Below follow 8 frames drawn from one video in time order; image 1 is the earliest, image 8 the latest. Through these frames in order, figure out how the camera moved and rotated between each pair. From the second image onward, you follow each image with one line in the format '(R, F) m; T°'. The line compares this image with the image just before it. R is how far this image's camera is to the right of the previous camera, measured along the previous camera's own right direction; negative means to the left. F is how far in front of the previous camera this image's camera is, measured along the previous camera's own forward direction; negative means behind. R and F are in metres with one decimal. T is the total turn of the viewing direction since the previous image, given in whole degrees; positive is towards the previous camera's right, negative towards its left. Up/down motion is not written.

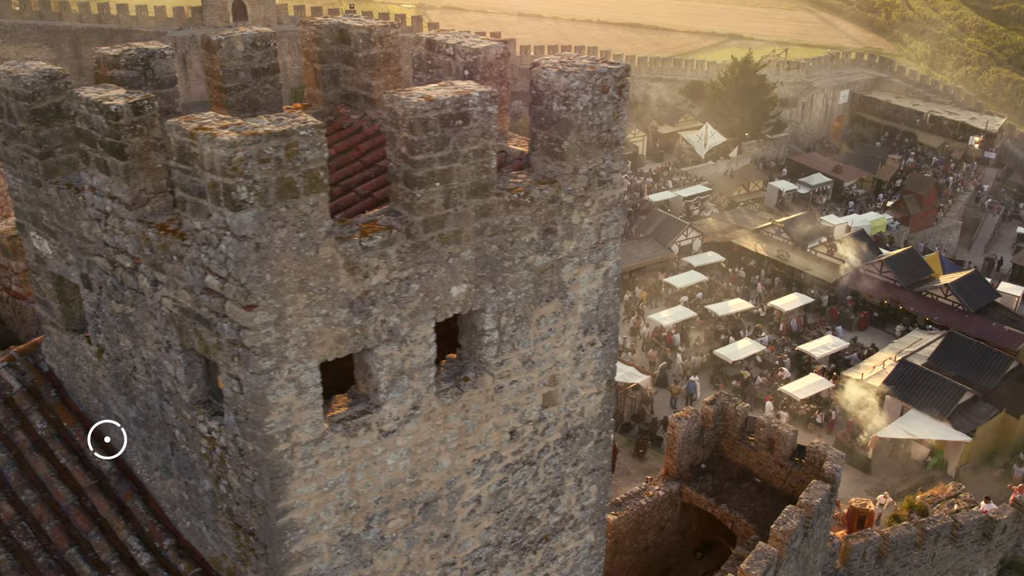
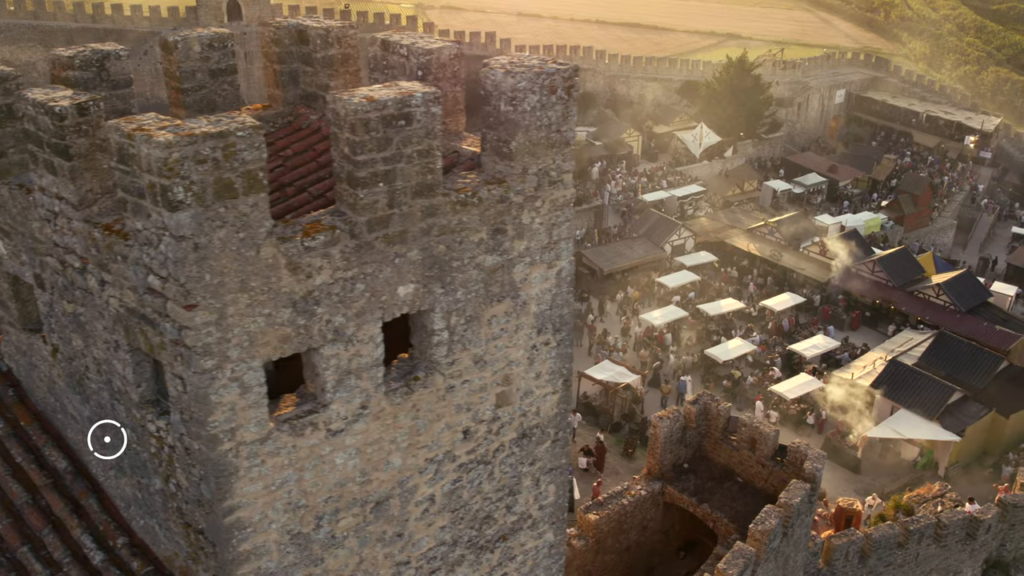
(+0.3, 0.0) m; 0°
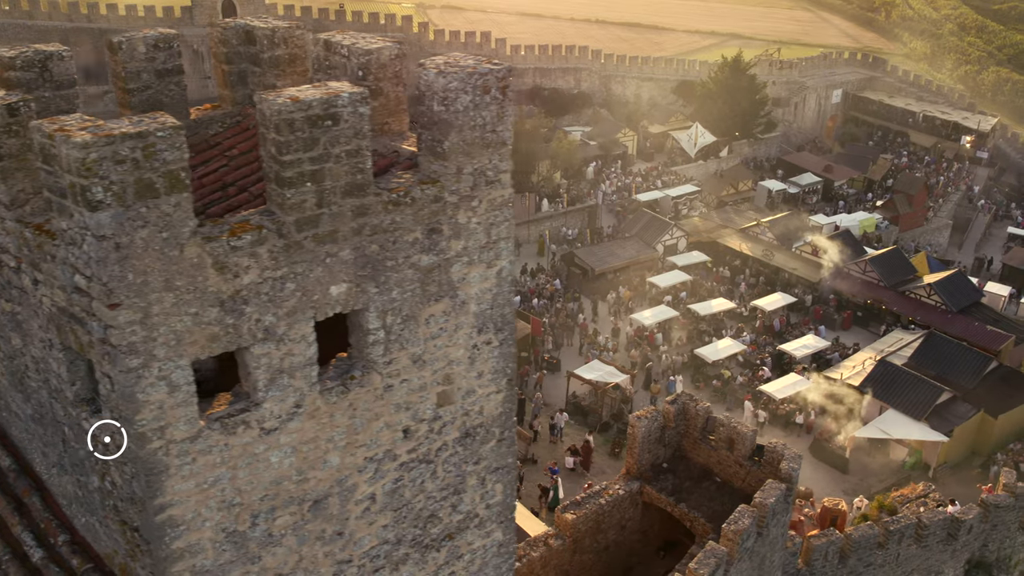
(+0.3, 0.0) m; 0°
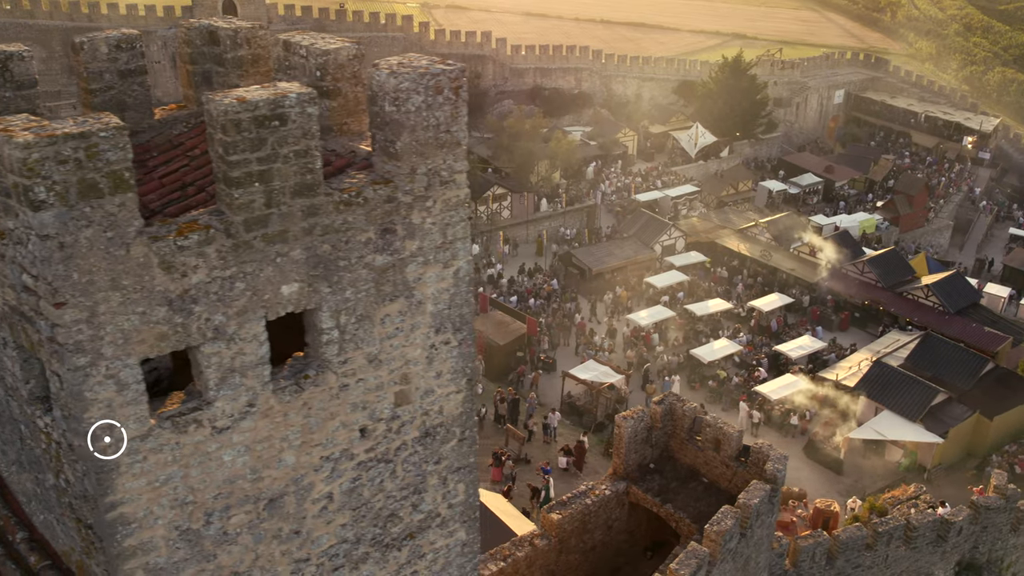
(+0.3, 0.0) m; 0°
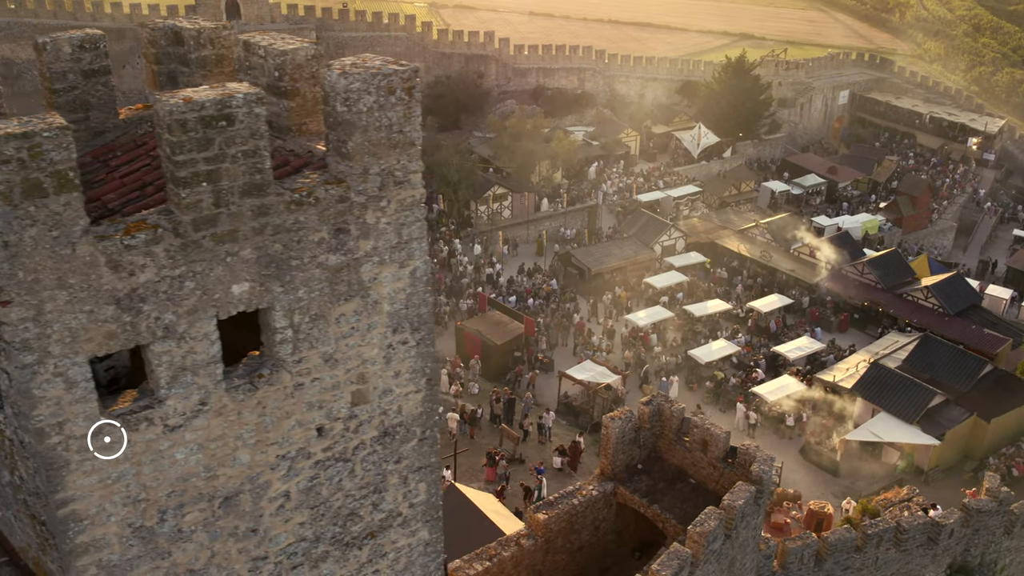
(+0.3, 0.0) m; -1°
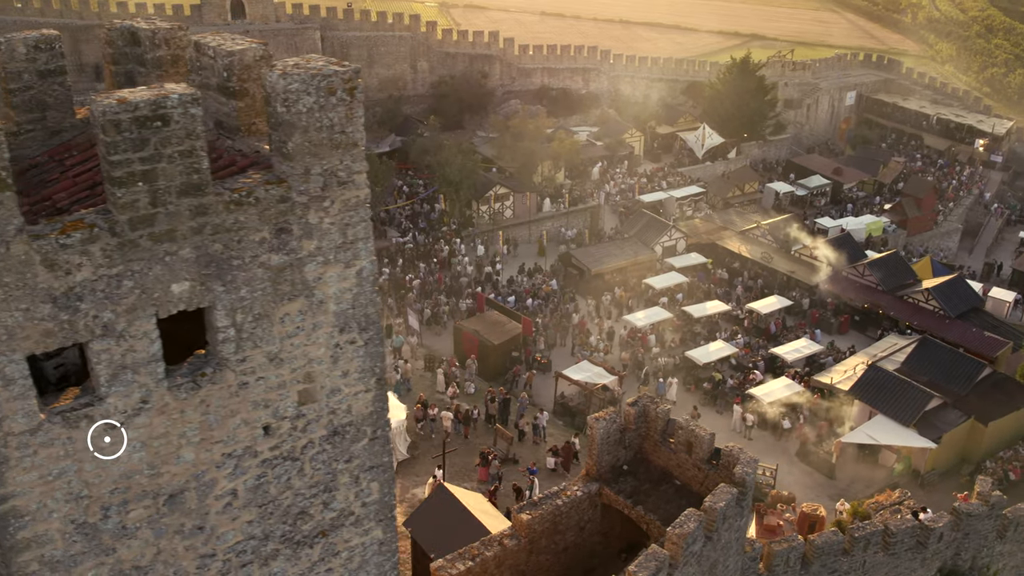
(+0.4, 0.0) m; -1°
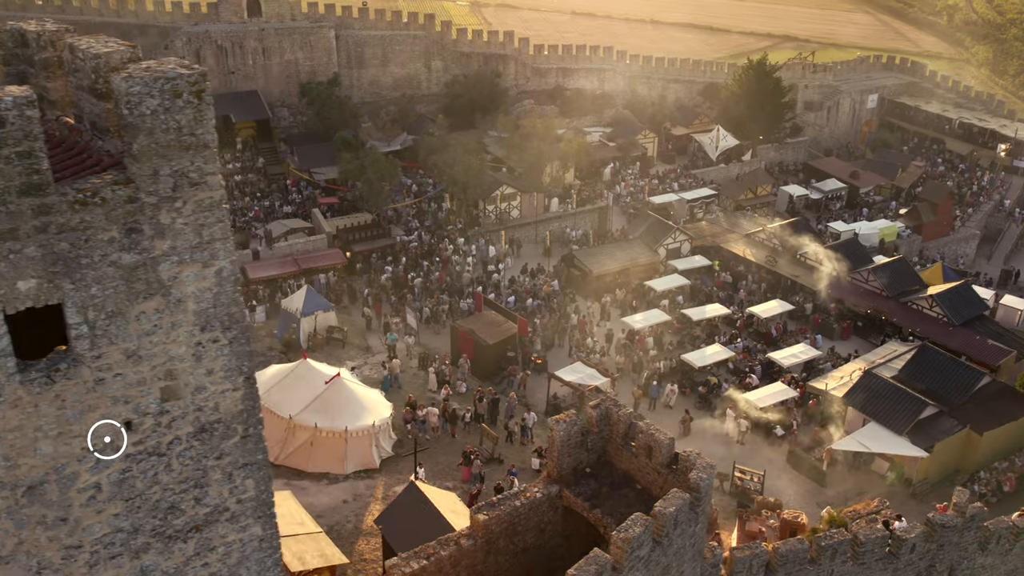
(+1.0, 0.0) m; -2°
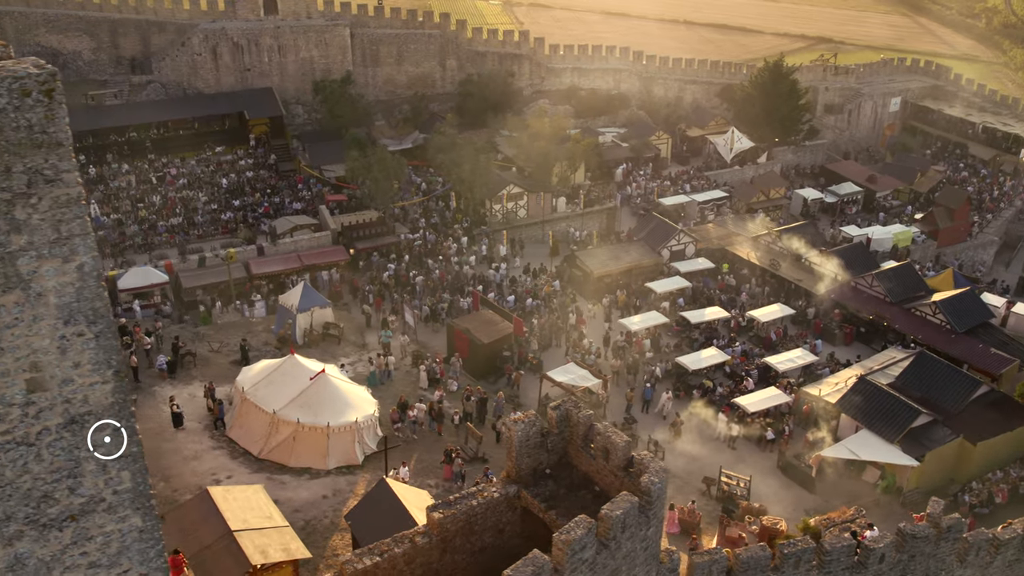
(+1.0, 0.0) m; -2°
